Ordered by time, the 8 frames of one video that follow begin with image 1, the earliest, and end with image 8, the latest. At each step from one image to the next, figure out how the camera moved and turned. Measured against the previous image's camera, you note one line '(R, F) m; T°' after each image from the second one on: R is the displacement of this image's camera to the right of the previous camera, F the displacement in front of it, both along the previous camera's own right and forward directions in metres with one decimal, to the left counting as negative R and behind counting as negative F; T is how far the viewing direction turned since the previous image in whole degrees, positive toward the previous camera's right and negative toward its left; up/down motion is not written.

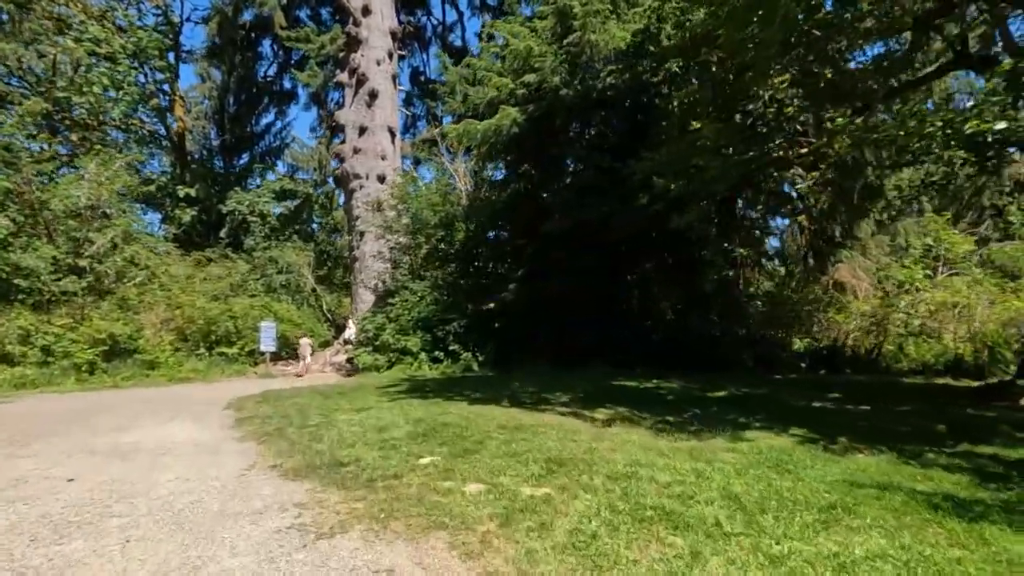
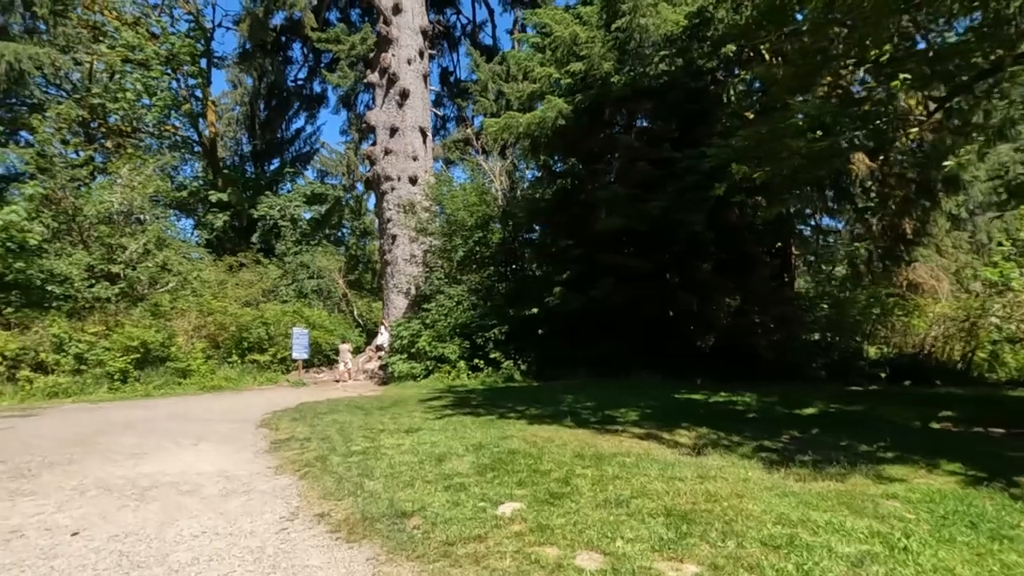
(-0.5, +0.8) m; -3°
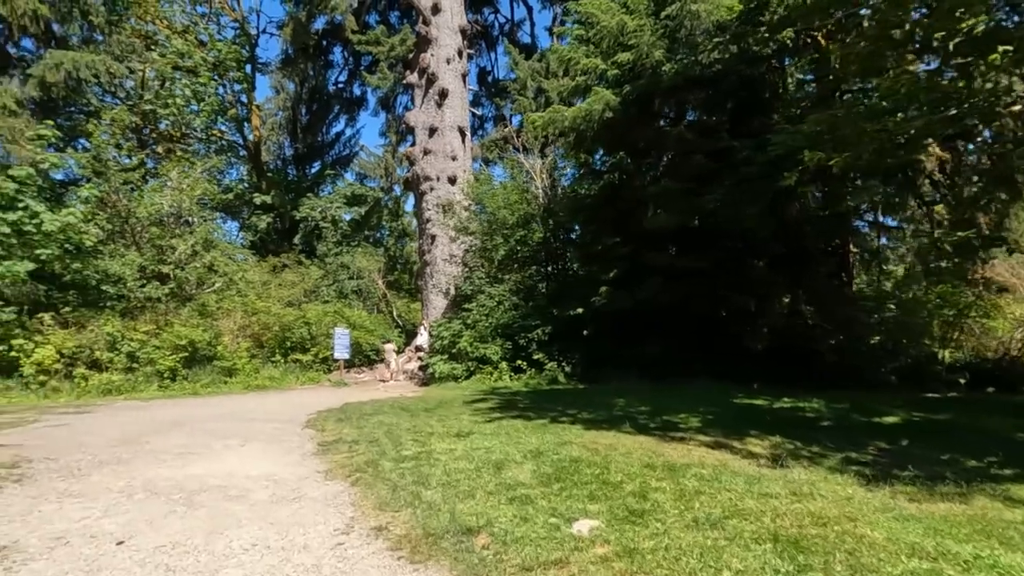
(-0.2, +0.3) m; -4°
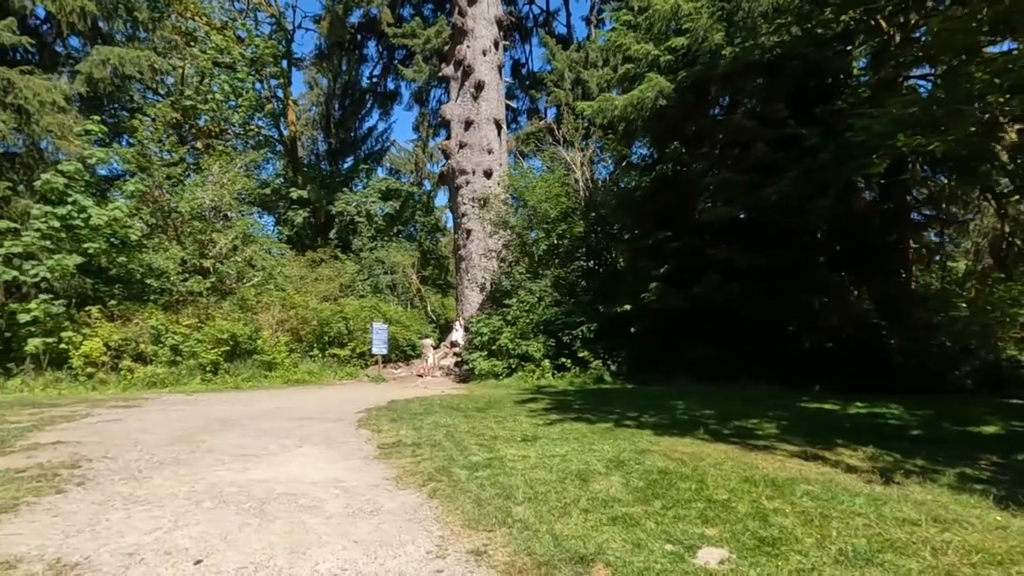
(-0.4, +0.3) m; -3°
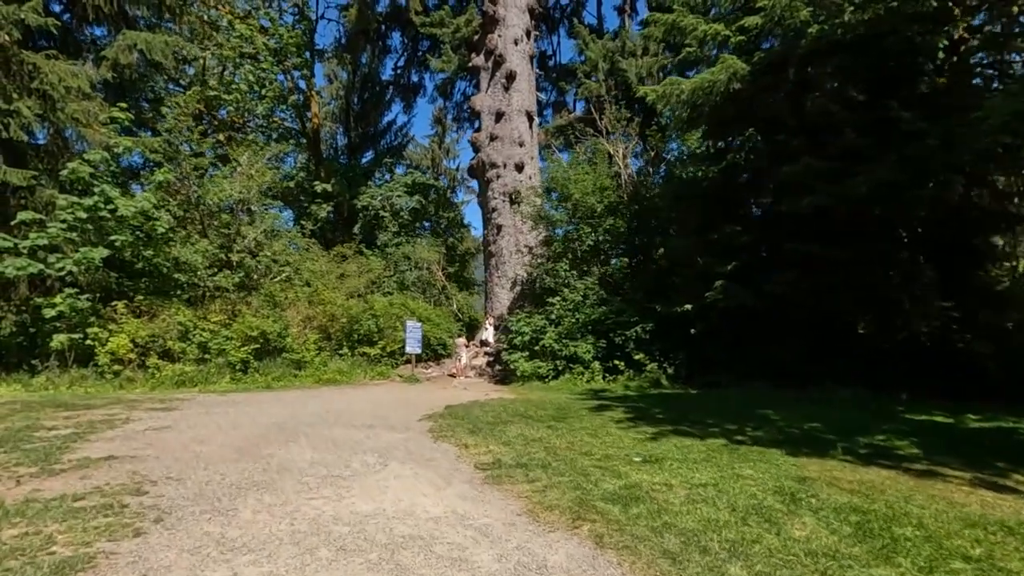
(-0.9, +0.7) m; -1°
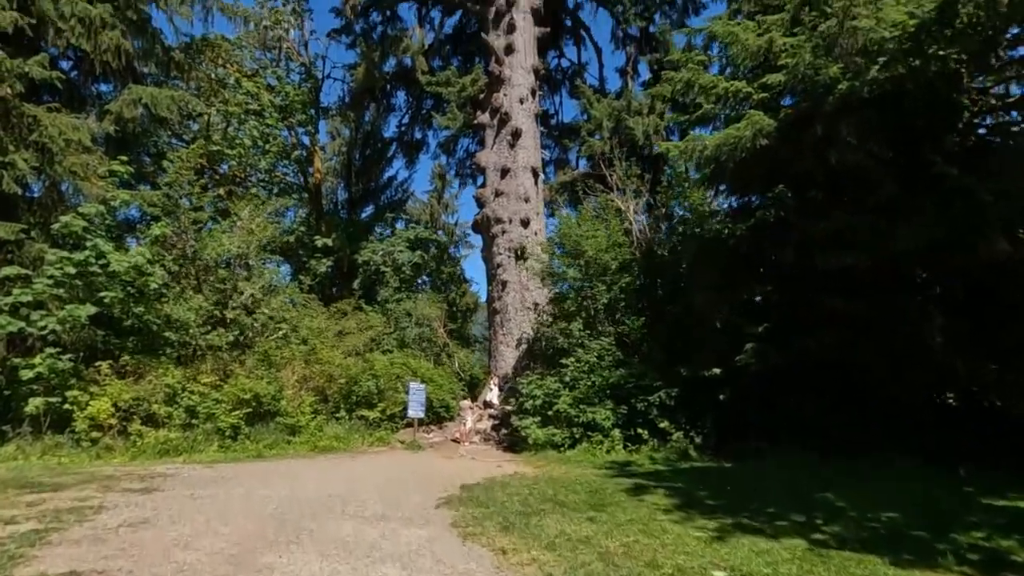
(-0.4, +0.6) m; +1°
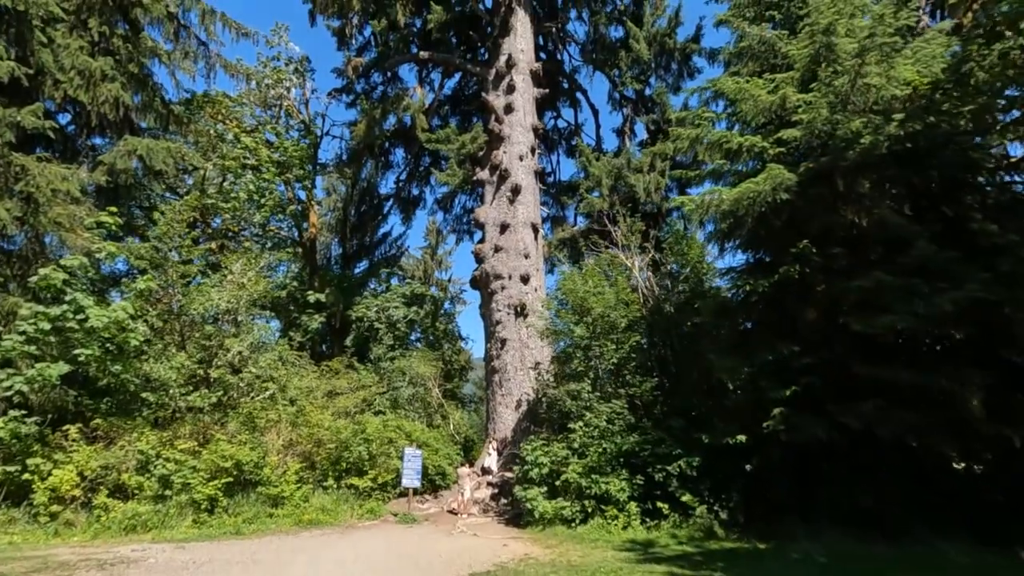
(-0.3, +0.6) m; +1°
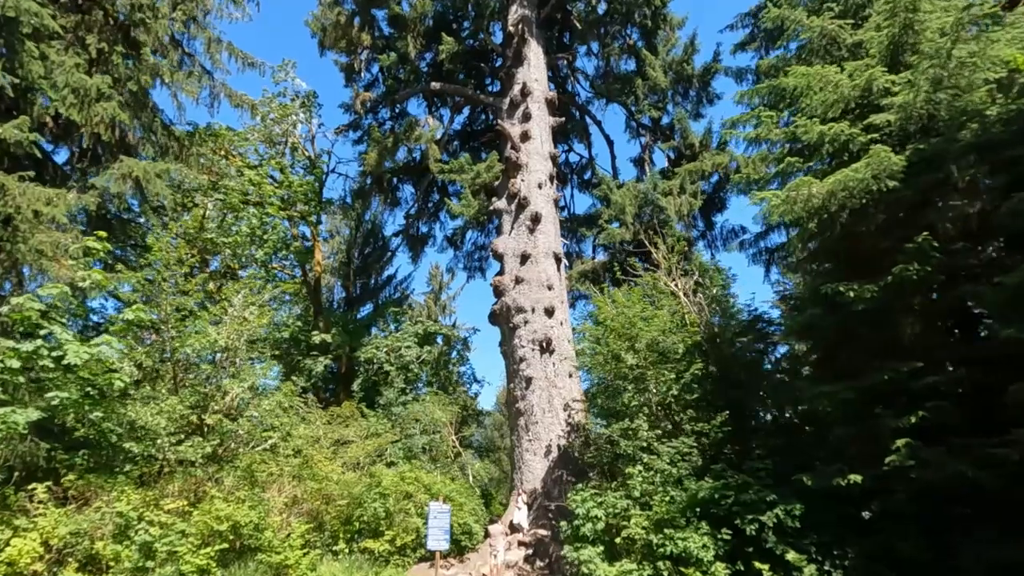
(-0.9, +1.5) m; 0°
